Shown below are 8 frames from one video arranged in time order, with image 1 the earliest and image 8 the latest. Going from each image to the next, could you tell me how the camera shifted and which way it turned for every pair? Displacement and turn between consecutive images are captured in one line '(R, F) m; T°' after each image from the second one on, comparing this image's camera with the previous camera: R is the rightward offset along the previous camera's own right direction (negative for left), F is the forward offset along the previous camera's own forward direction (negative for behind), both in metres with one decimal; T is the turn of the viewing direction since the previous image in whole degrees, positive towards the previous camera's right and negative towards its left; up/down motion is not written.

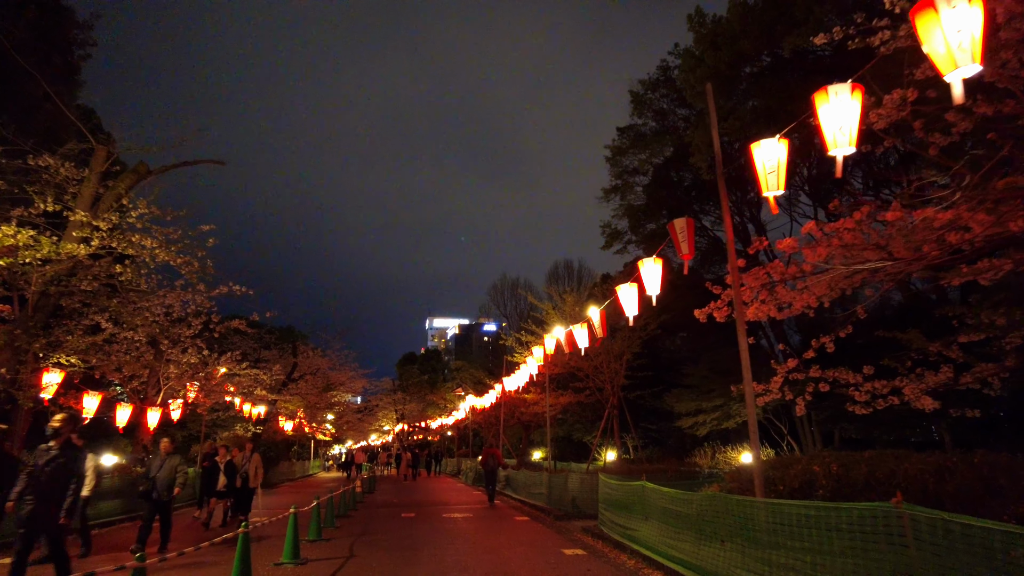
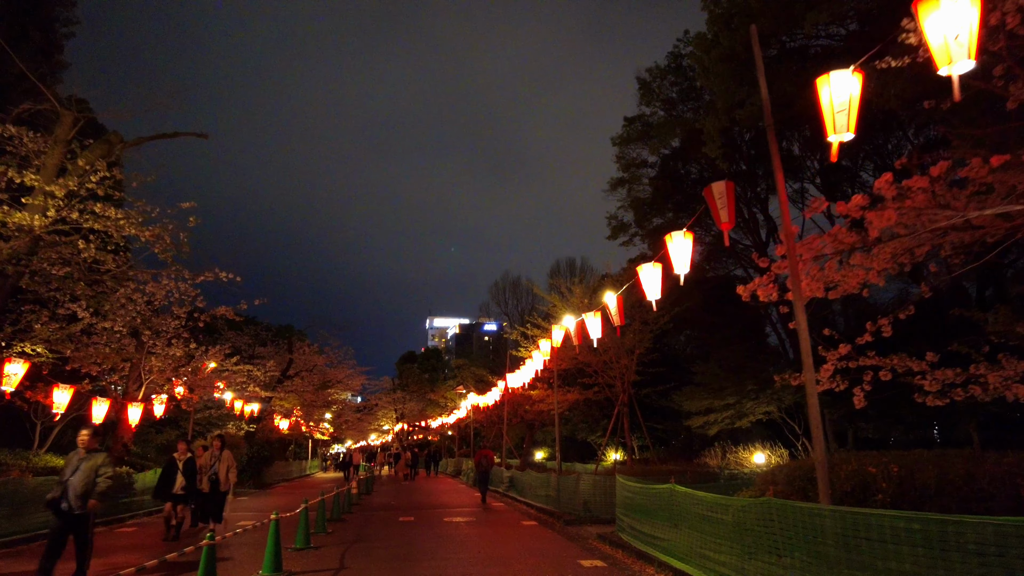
(-0.2, +1.2) m; 0°
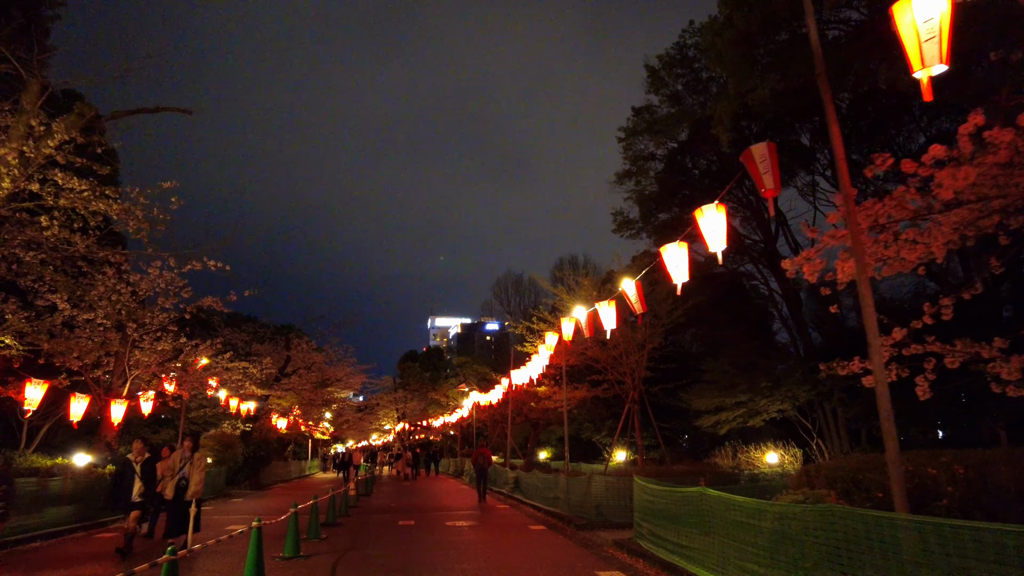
(-0.1, +0.9) m; 0°
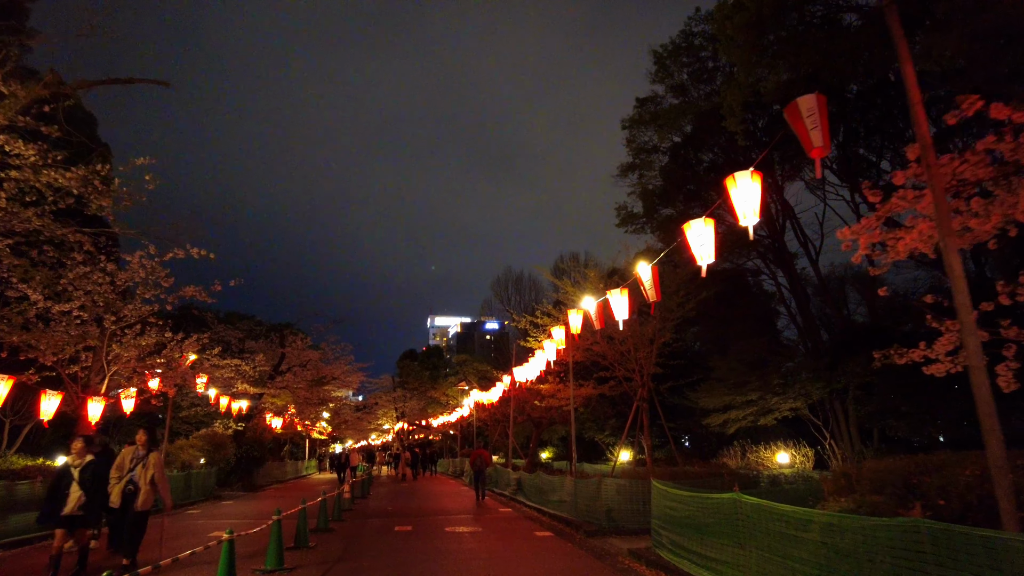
(-0.1, +1.0) m; 0°
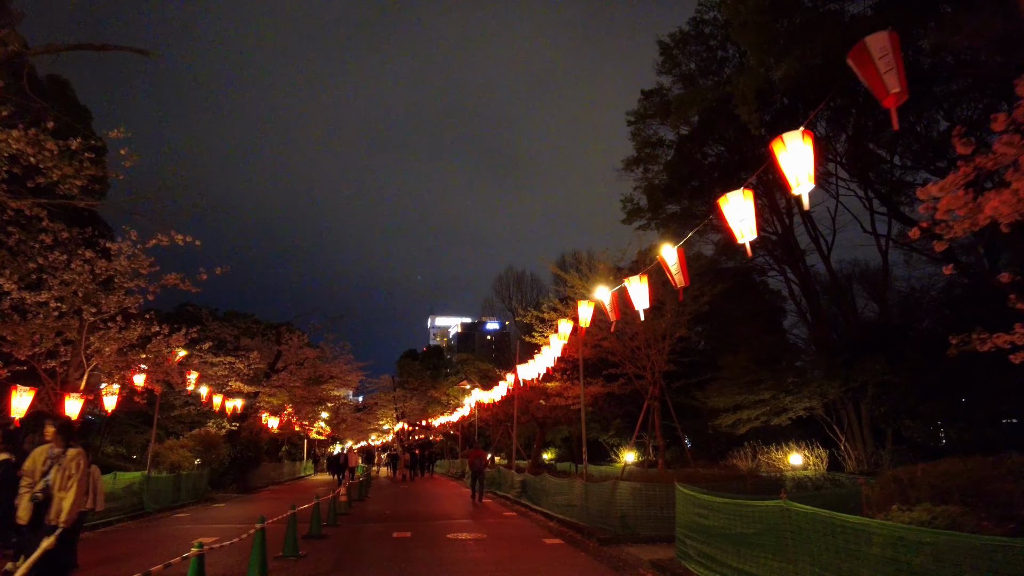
(-0.1, +0.9) m; 0°
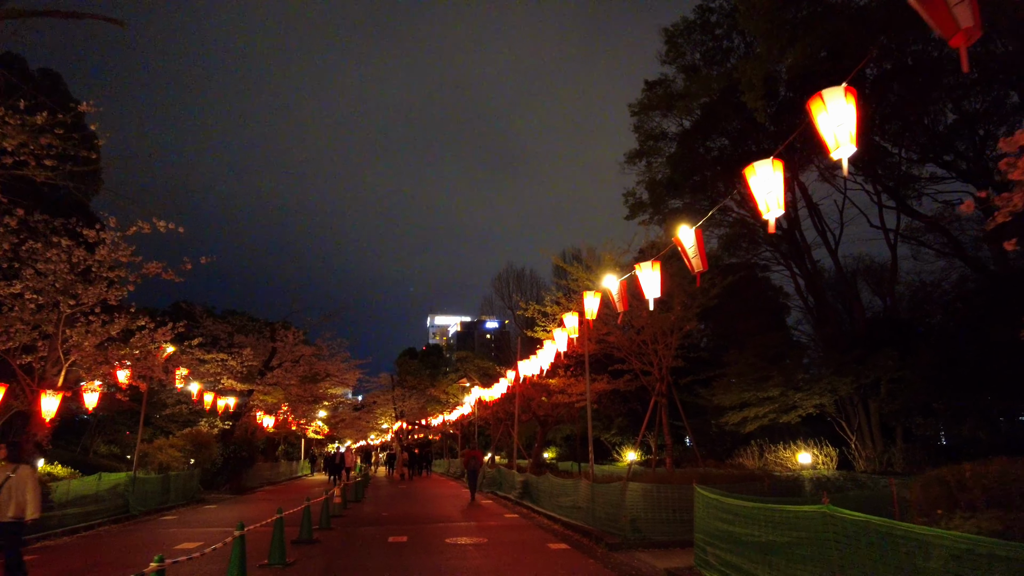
(-0.1, +0.7) m; 0°
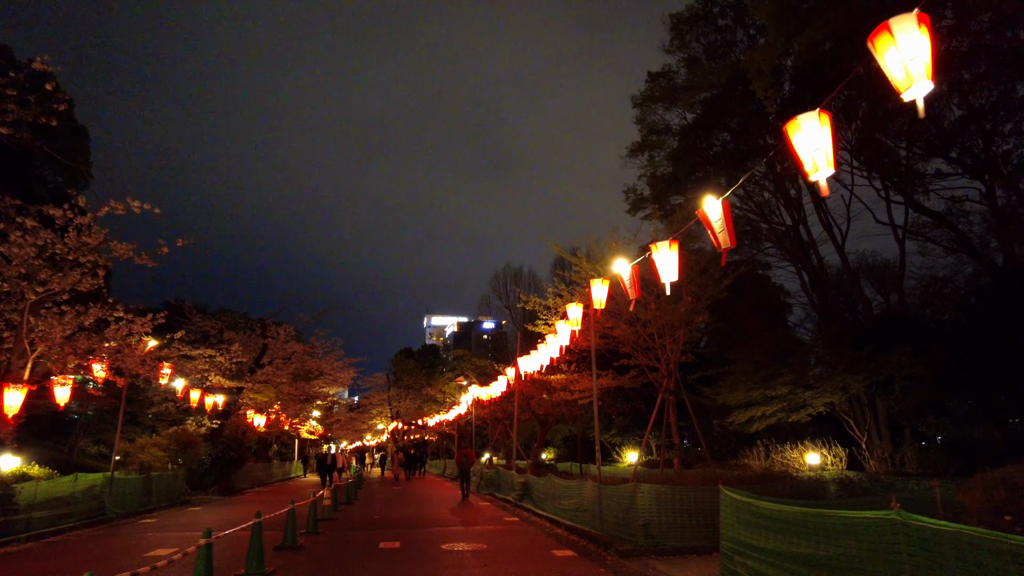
(-0.1, +0.9) m; 0°
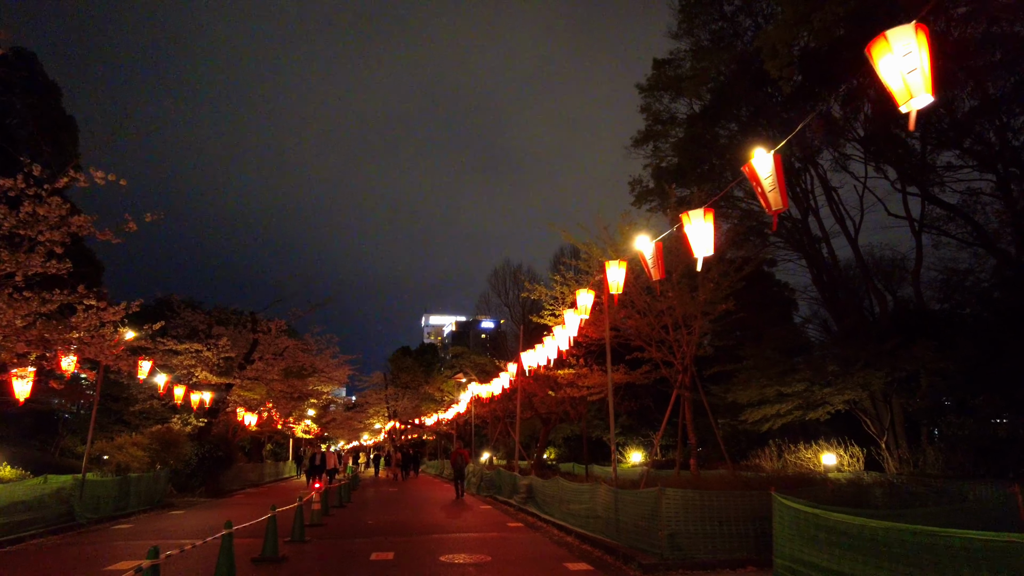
(-0.1, +1.2) m; 0°
